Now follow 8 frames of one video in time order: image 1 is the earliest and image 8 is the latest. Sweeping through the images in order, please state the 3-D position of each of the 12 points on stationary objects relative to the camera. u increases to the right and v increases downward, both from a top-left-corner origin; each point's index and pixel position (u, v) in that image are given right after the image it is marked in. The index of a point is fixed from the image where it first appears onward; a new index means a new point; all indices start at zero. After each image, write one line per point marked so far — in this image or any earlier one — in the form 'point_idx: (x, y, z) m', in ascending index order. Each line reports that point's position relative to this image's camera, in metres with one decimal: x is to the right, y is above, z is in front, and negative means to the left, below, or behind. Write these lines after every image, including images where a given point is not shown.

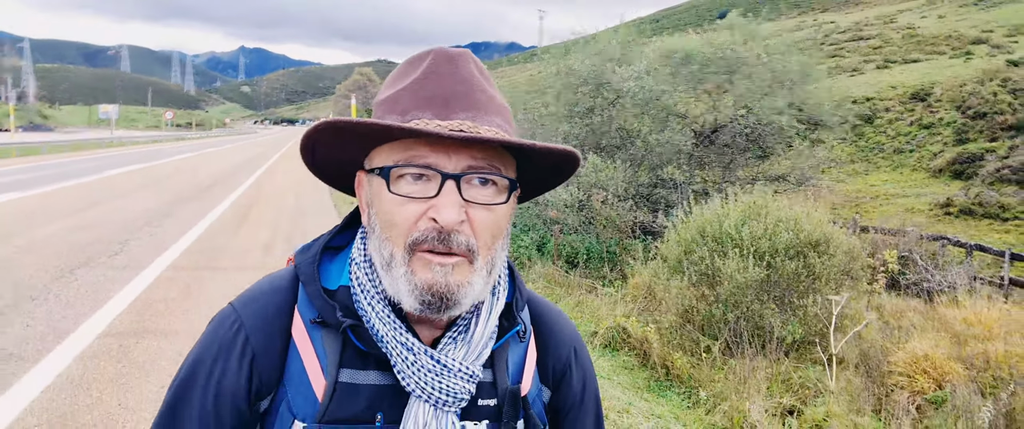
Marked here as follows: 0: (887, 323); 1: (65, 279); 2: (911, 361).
0: (+3.1, -0.8, +6.9) m
1: (-2.9, -0.4, +5.4) m
2: (+2.6, -1.0, +5.6) m
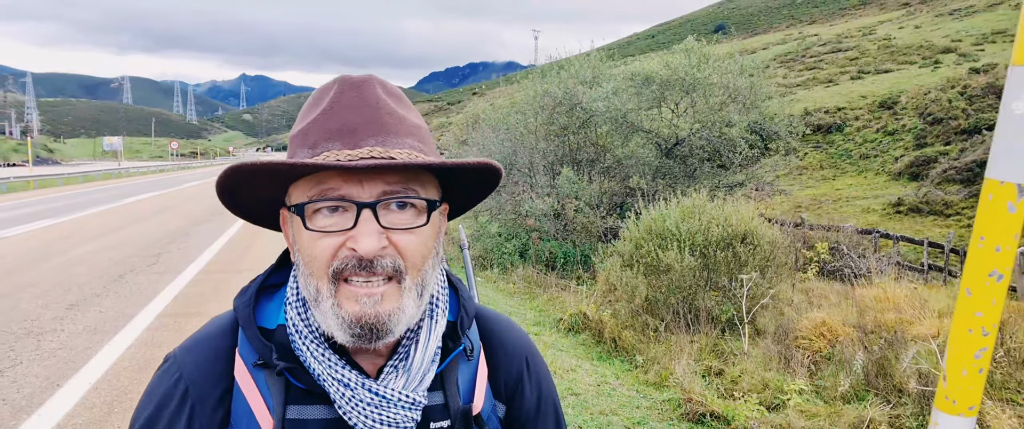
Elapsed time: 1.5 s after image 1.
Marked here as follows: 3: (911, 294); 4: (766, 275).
0: (+2.9, -0.8, +8.1) m
1: (-3.1, -0.6, +6.6) m
2: (+2.4, -0.9, +6.8) m
3: (+3.8, -0.7, +8.0) m
4: (+2.4, -0.6, +7.9) m
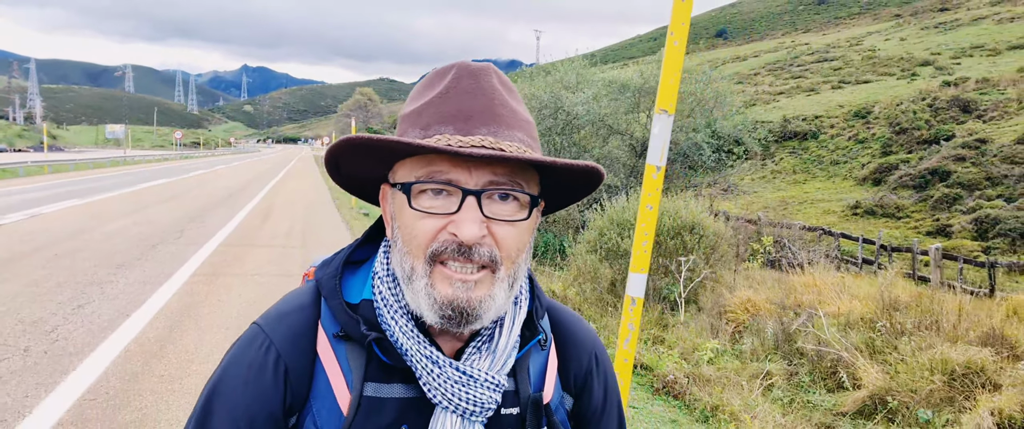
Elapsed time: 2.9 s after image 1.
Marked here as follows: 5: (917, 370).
0: (+2.6, -0.7, +9.3) m
1: (-3.3, -0.4, +7.8) m
2: (+2.2, -0.9, +8.0) m
3: (+3.5, -0.7, +9.2) m
4: (+2.1, -0.5, +9.1) m
5: (+2.8, -1.1, +5.8) m
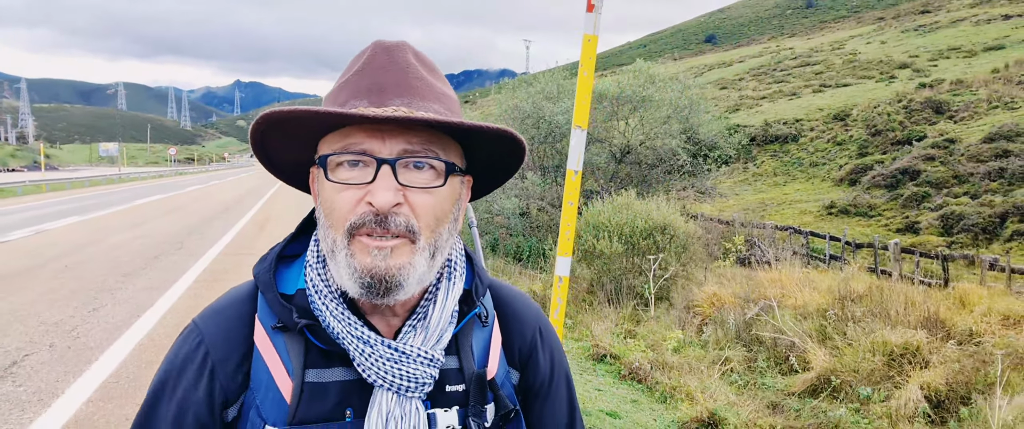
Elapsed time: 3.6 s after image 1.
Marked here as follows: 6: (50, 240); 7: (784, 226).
0: (+2.4, -0.7, +9.9) m
1: (-3.5, -0.5, +8.3) m
2: (+2.0, -0.9, +8.6) m
3: (+3.3, -0.7, +9.7) m
4: (+1.9, -0.5, +9.7) m
5: (+2.6, -1.0, +6.3) m
6: (-5.7, -0.3, +10.6) m
7: (+4.1, -0.2, +12.9) m
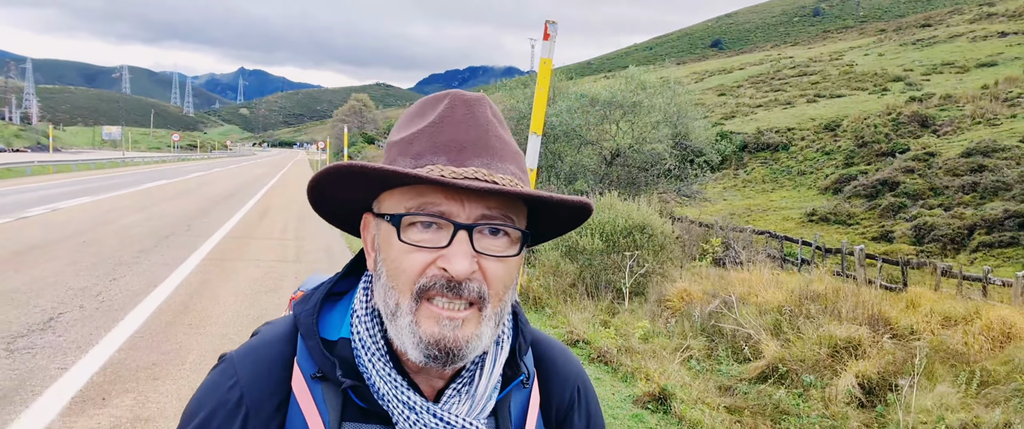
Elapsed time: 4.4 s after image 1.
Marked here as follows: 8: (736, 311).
0: (+2.2, -0.7, +10.5) m
1: (-3.7, -0.3, +8.9) m
2: (+1.8, -0.9, +9.2) m
3: (+3.2, -0.8, +10.4) m
4: (+1.8, -0.5, +10.3) m
5: (+2.4, -1.1, +7.0) m
6: (-5.9, 0.0, +11.2) m
7: (+4.0, -0.3, +13.5) m
8: (+2.2, -0.9, +8.2) m
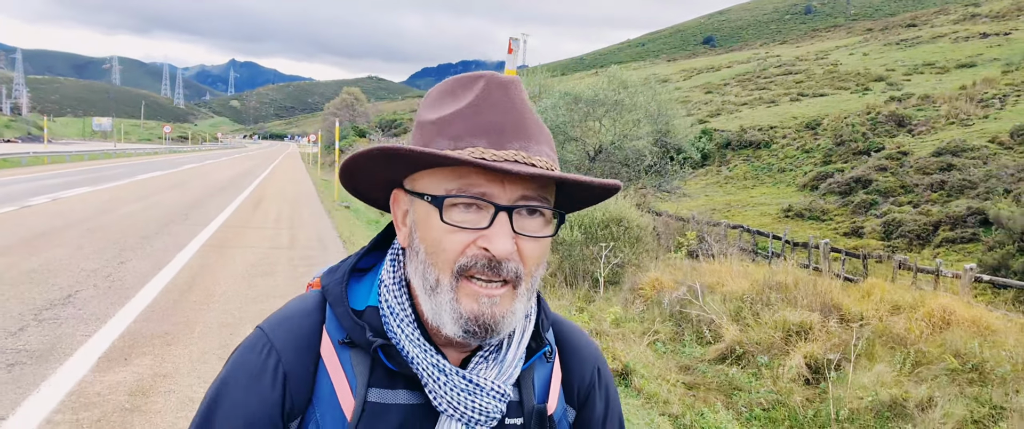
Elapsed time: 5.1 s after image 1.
0: (+2.0, -0.7, +11.1) m
1: (-3.9, -0.2, +9.4) m
2: (+1.6, -0.8, +9.8) m
3: (+3.0, -0.7, +10.9) m
4: (+1.5, -0.5, +10.9) m
5: (+2.3, -1.0, +7.5) m
6: (-6.1, +0.1, +11.7) m
7: (+3.7, -0.2, +14.1) m
8: (+2.0, -0.9, +8.7) m
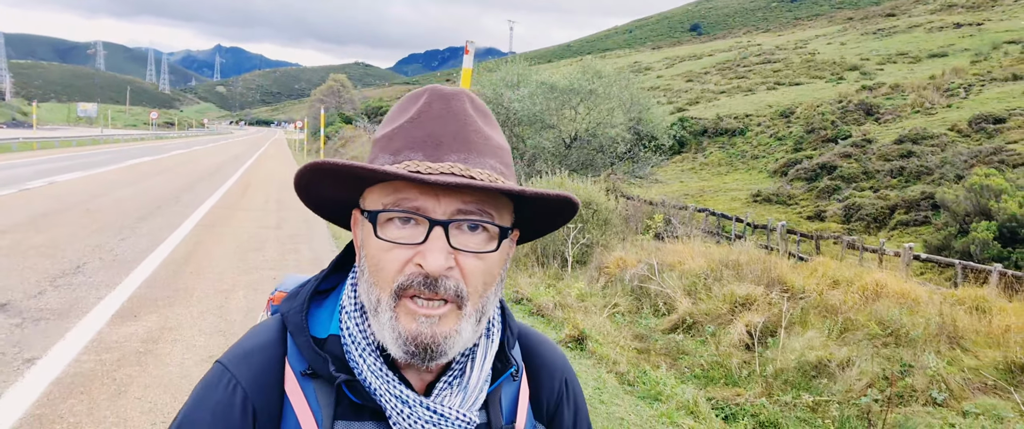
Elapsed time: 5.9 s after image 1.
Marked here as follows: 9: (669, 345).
0: (+1.7, -0.4, +11.8) m
1: (-4.2, 0.0, +10.0) m
2: (+1.3, -0.6, +10.5) m
3: (+2.6, -0.5, +11.6) m
4: (+1.2, -0.2, +11.6) m
5: (+2.0, -0.8, +8.2) m
6: (-6.4, +0.3, +12.2) m
7: (+3.3, +0.1, +14.8) m
8: (+1.7, -0.7, +9.4) m
9: (+1.4, -1.1, +7.3) m
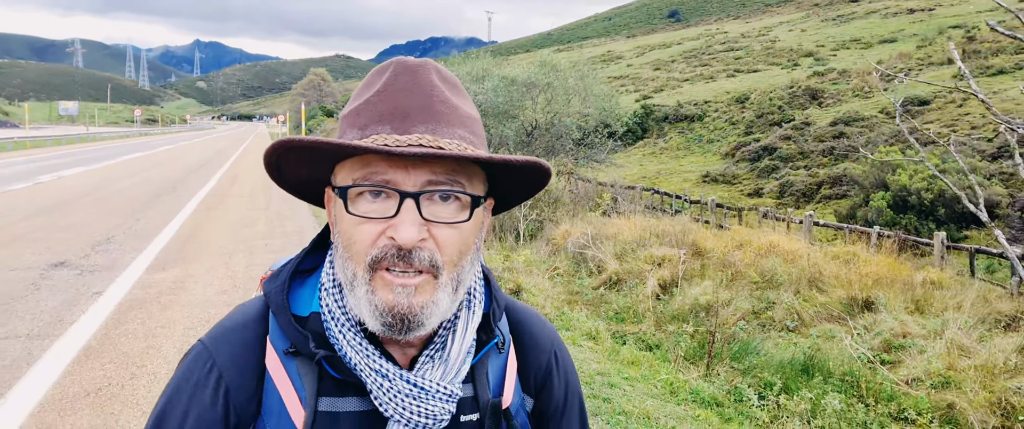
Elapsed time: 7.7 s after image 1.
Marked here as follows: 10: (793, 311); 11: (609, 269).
0: (+1.1, -0.1, +13.3) m
1: (-4.8, +0.2, +11.5) m
2: (+0.7, -0.3, +12.0) m
3: (+2.0, -0.1, +13.2) m
4: (+0.6, +0.1, +13.1) m
5: (+1.4, -0.5, +9.8) m
6: (-7.1, +0.5, +13.6) m
7: (+2.7, +0.5, +16.4) m
8: (+1.1, -0.4, +11.0) m
9: (+0.9, -0.9, +8.9) m
10: (+2.5, -0.9, +7.6) m
11: (+1.1, -0.6, +9.8) m
